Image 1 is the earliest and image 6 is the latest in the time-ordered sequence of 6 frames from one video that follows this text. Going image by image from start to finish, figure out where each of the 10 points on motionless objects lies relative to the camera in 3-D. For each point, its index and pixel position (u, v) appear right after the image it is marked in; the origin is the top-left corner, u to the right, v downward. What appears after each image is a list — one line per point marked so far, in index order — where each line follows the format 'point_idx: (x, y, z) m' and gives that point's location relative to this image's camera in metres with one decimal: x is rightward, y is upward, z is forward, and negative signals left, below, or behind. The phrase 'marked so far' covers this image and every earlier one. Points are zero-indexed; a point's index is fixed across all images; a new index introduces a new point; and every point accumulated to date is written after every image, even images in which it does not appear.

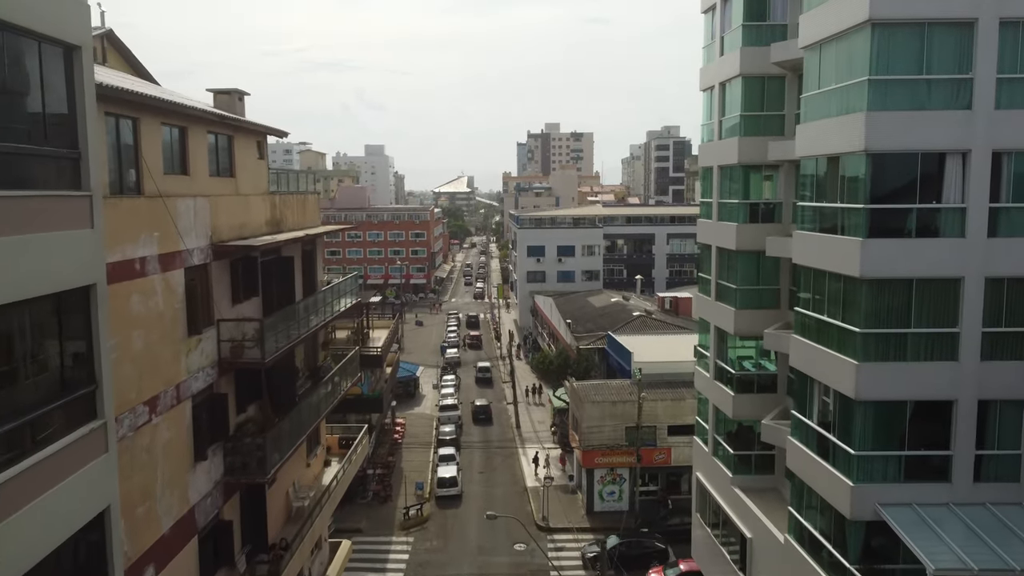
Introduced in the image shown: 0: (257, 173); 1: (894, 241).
0: (-4.8, +2.1, +15.2) m
1: (+5.9, +0.7, +12.5) m
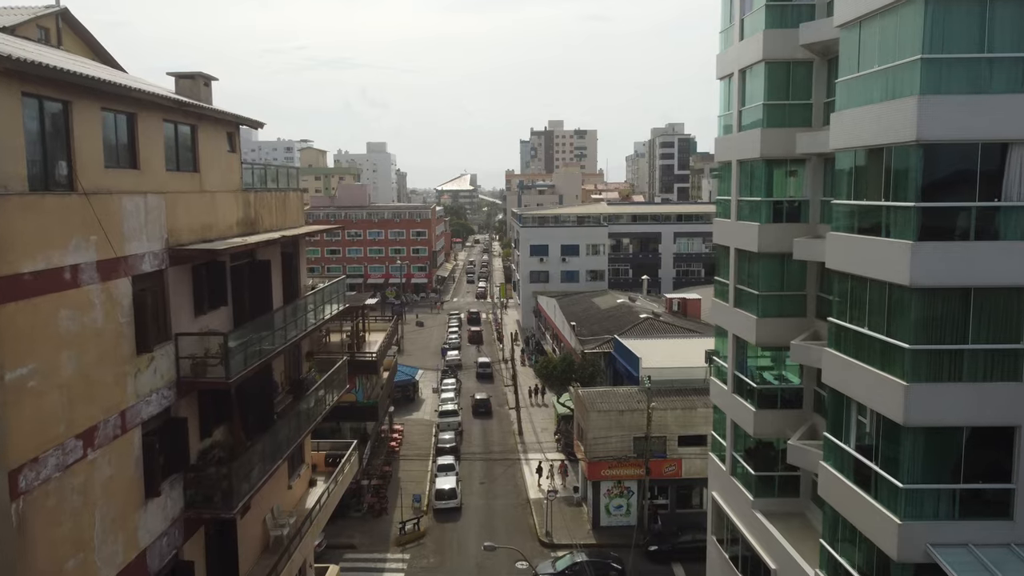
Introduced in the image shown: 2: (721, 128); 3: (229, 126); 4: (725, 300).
0: (-4.8, +2.0, +13.7) m
1: (+5.8, +0.6, +10.9) m
2: (+4.9, +3.8, +19.0) m
3: (-4.8, +2.8, +13.8) m
4: (+5.0, -0.3, +19.0) m
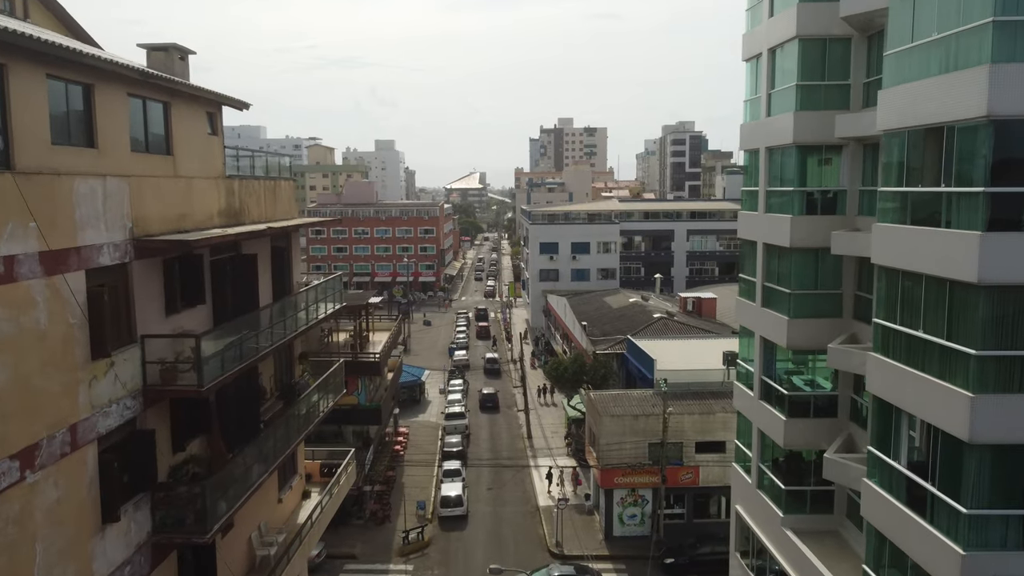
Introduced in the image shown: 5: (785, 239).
0: (-4.6, +2.1, +12.4) m
1: (+5.9, +0.6, +9.5) m
2: (+5.1, +3.8, +17.6) m
3: (-4.7, +2.8, +12.5) m
4: (+5.2, -0.2, +17.6) m
5: (+5.2, +0.9, +15.4) m
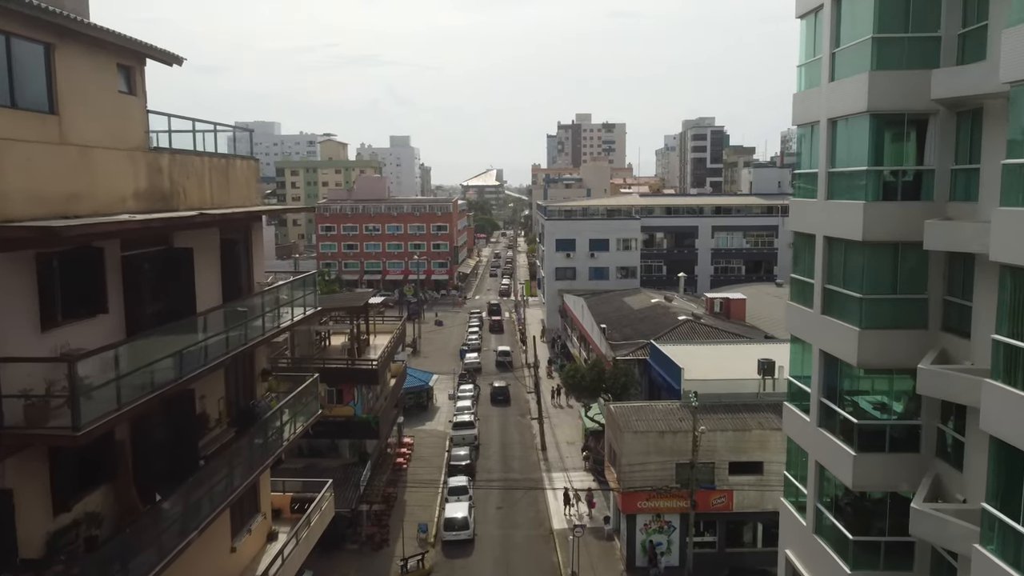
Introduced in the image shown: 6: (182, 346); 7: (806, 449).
0: (-4.6, +2.0, +9.6) m
1: (+5.9, +0.5, +6.5) m
2: (+5.2, +3.7, +14.6) m
3: (-4.6, +2.8, +9.7) m
4: (+5.3, -0.3, +14.6) m
5: (+5.3, +0.9, +12.5) m
6: (-4.0, -0.7, +10.0) m
7: (+5.3, -2.9, +14.6) m
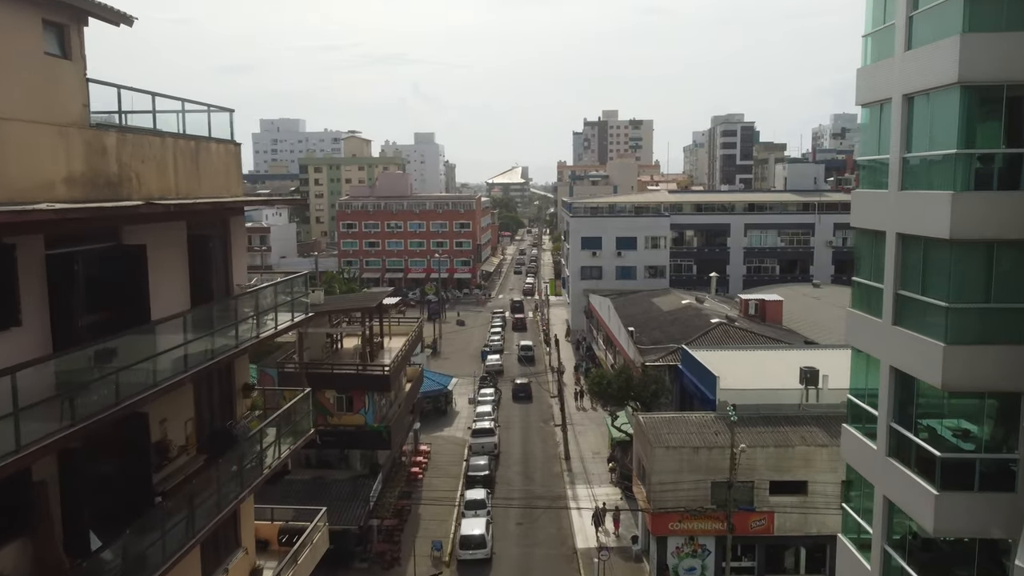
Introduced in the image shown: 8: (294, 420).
0: (-4.5, +2.0, +7.9) m
1: (+5.9, +0.4, +4.5) m
2: (+5.5, +3.7, +12.6) m
3: (-4.5, +2.7, +8.0) m
4: (+5.6, -0.4, +12.6) m
5: (+5.5, +0.8, +10.4) m
6: (-3.9, -0.8, +8.2) m
7: (+5.6, -3.0, +12.6) m
8: (-3.4, -2.1, +12.6) m
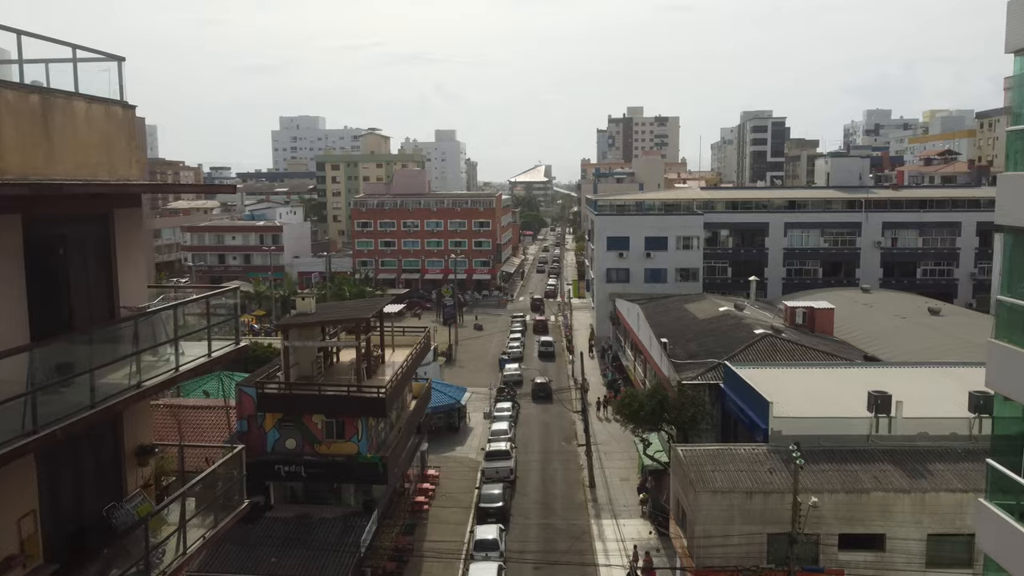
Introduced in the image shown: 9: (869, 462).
0: (-4.5, +1.7, +4.4) m
1: (+5.8, +0.2, +0.7) m
2: (+5.6, +3.4, +8.8) m
3: (-4.5, +2.5, +4.5) m
4: (+5.7, -0.6, +8.8) m
5: (+5.5, +0.5, +6.6) m
6: (-3.9, -1.0, +4.7) m
7: (+5.6, -3.2, +8.8) m
8: (-3.4, -2.3, +9.1) m
9: (+8.4, -4.1, +19.1) m
